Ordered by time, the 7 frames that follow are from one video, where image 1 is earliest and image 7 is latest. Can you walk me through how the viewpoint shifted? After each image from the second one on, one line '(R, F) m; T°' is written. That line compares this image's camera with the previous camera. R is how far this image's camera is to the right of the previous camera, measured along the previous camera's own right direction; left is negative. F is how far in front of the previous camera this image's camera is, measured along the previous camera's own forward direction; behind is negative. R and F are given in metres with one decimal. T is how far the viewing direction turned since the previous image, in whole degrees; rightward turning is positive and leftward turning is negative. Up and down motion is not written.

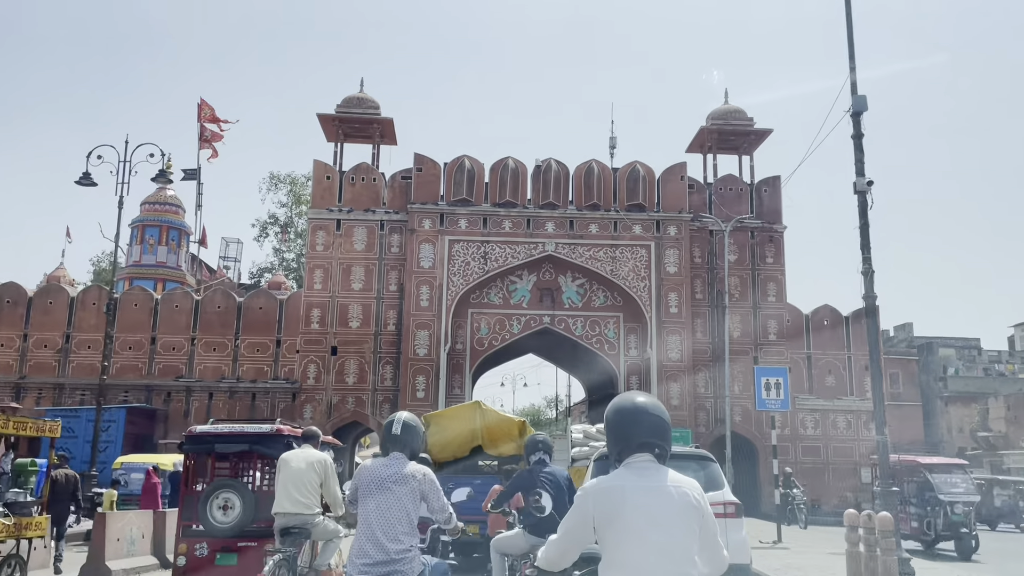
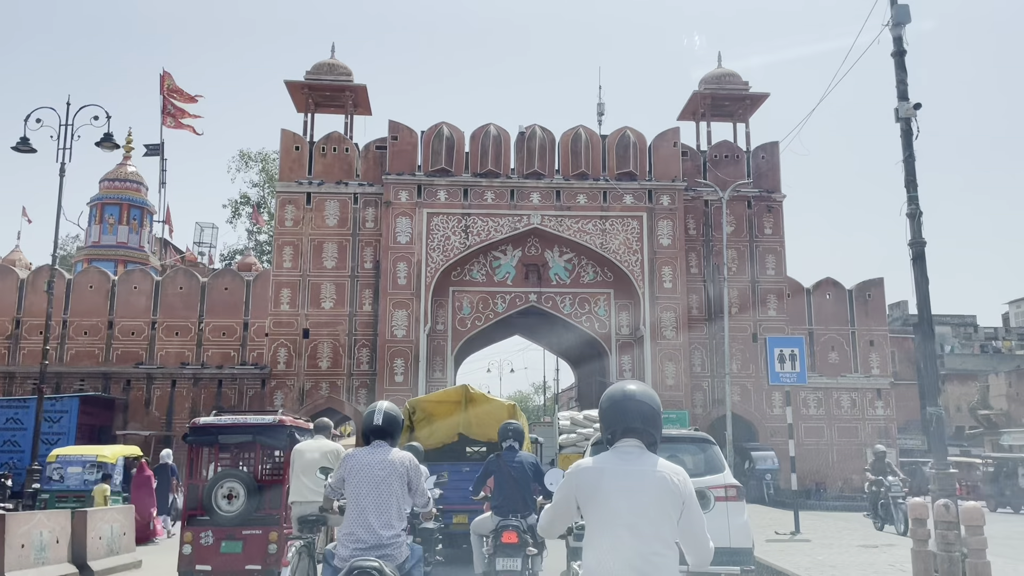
(+0.1, +1.3) m; +1°
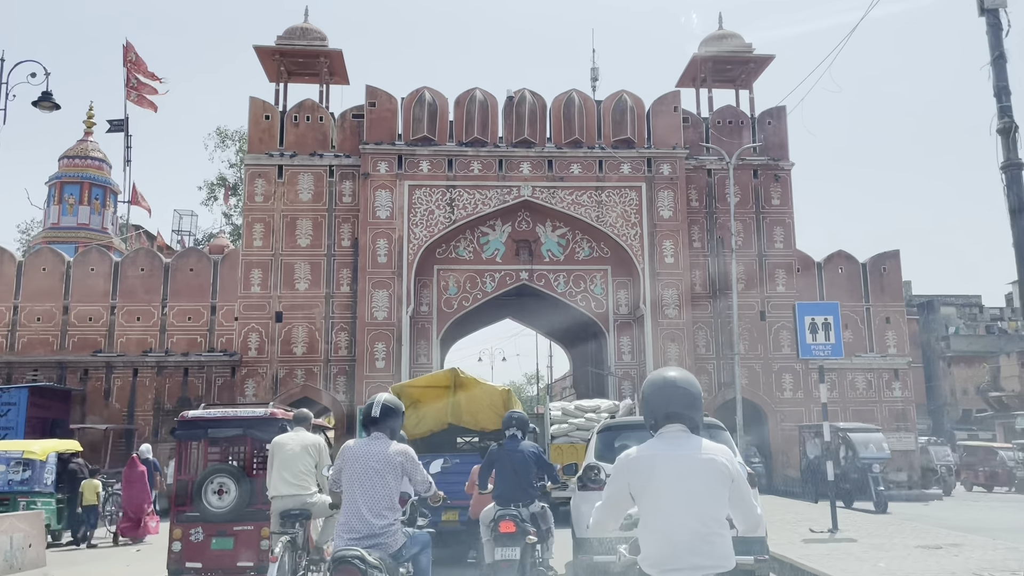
(0.0, +1.4) m; +1°
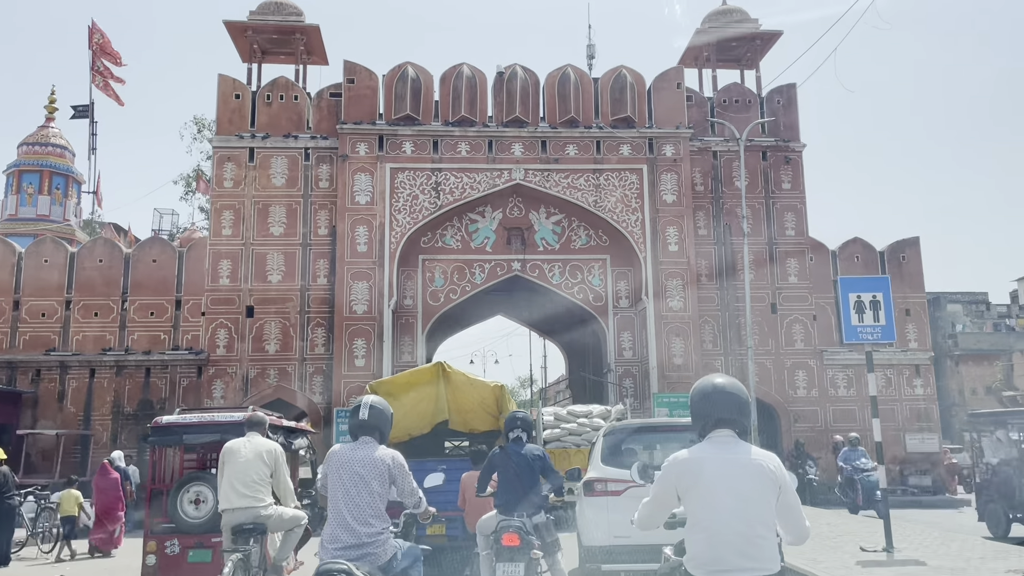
(0.0, +1.4) m; 0°
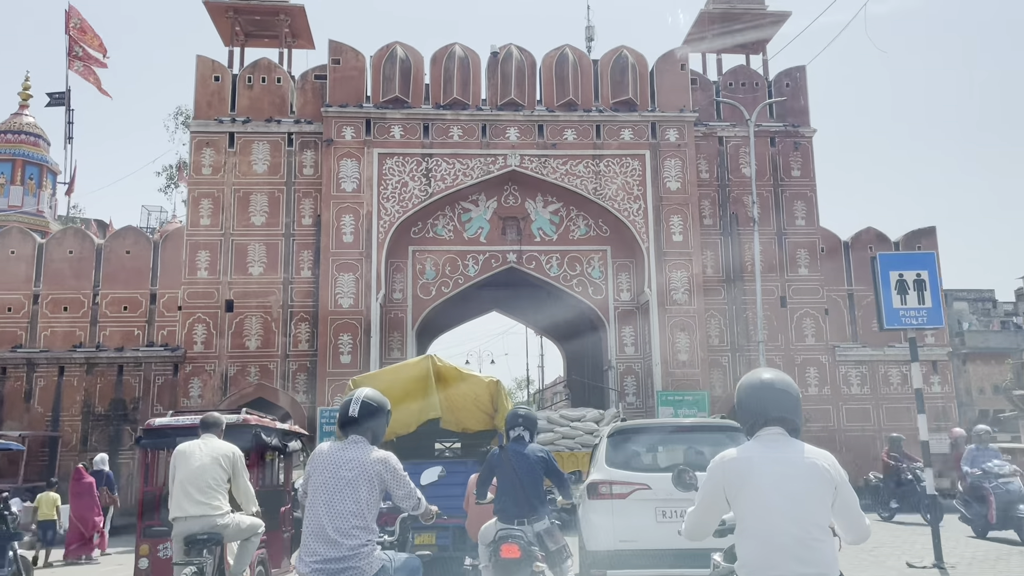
(0.0, +0.9) m; 0°
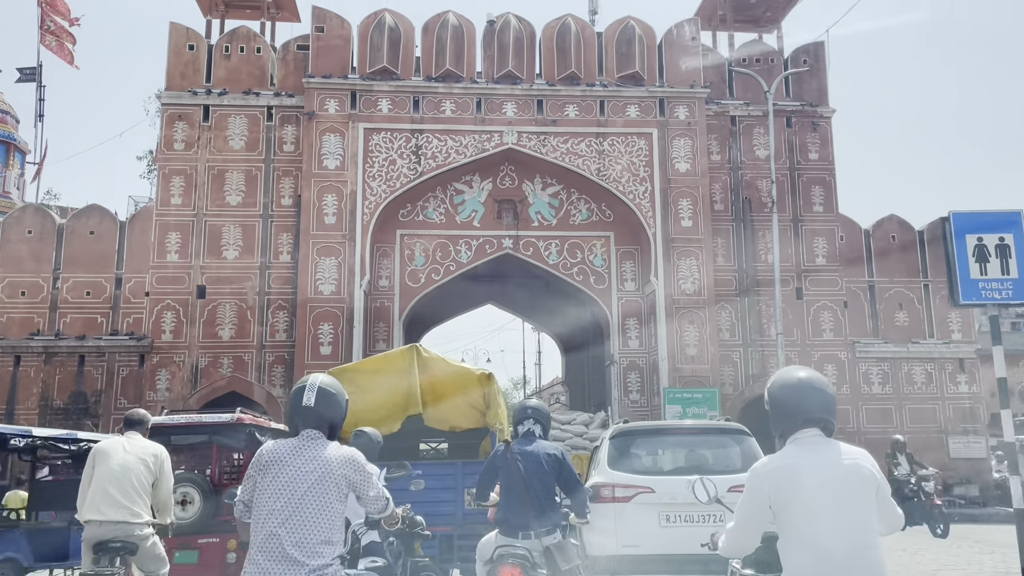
(0.0, +1.2) m; 0°
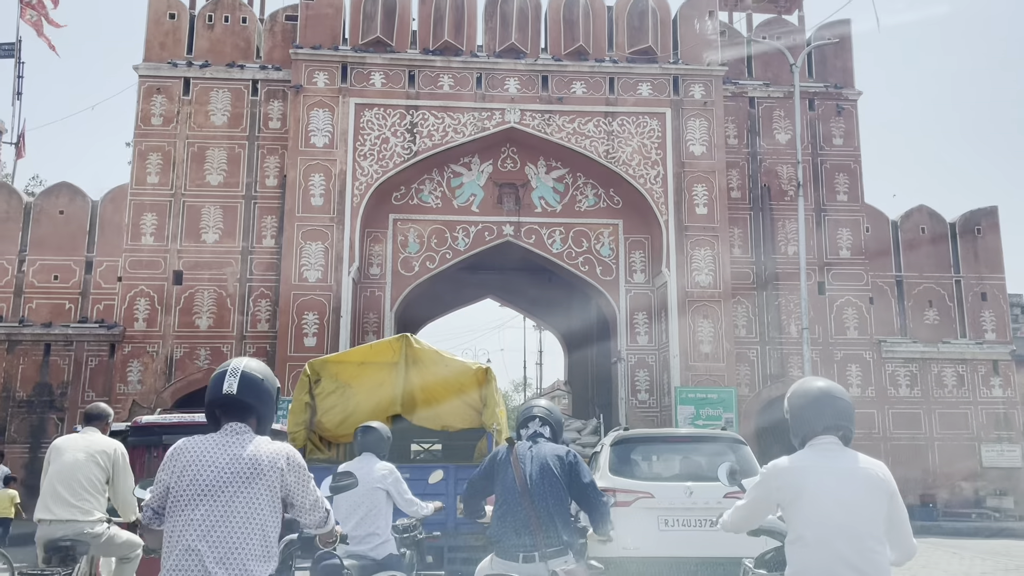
(0.0, +1.0) m; 0°
